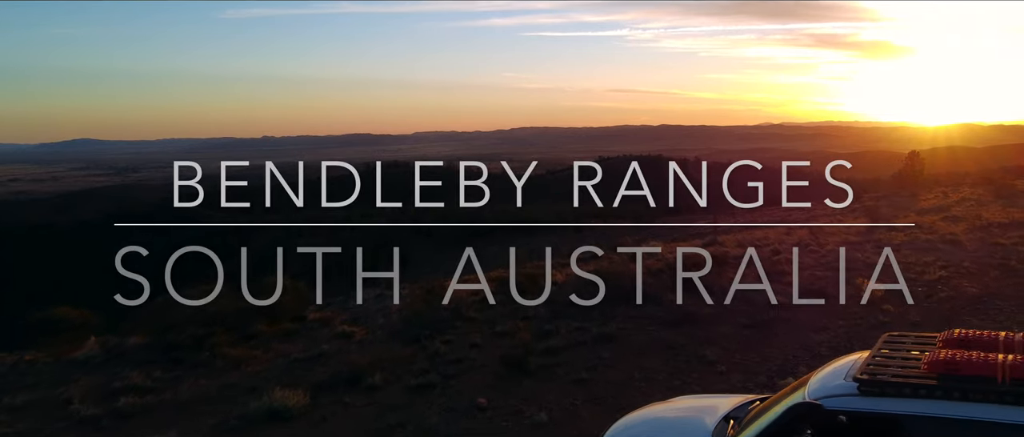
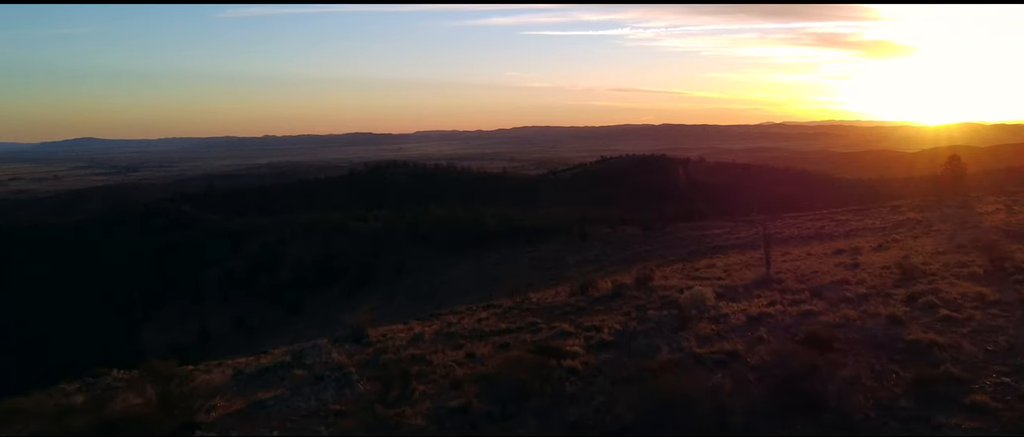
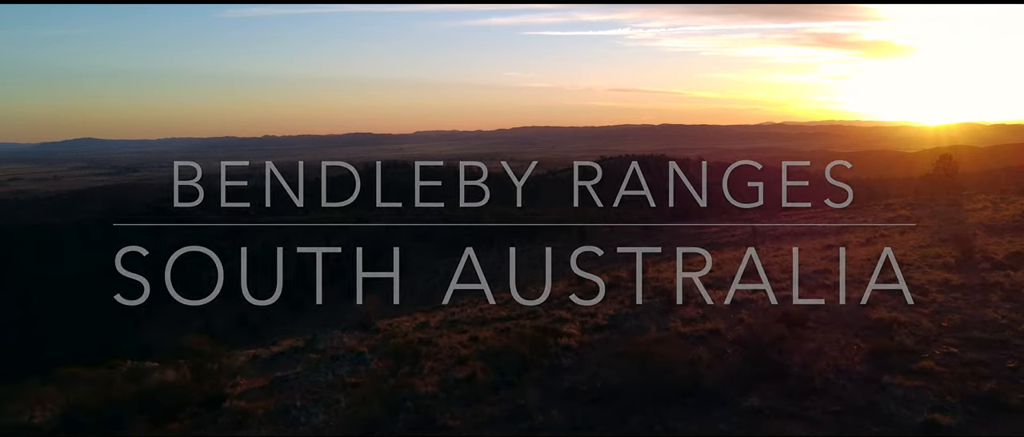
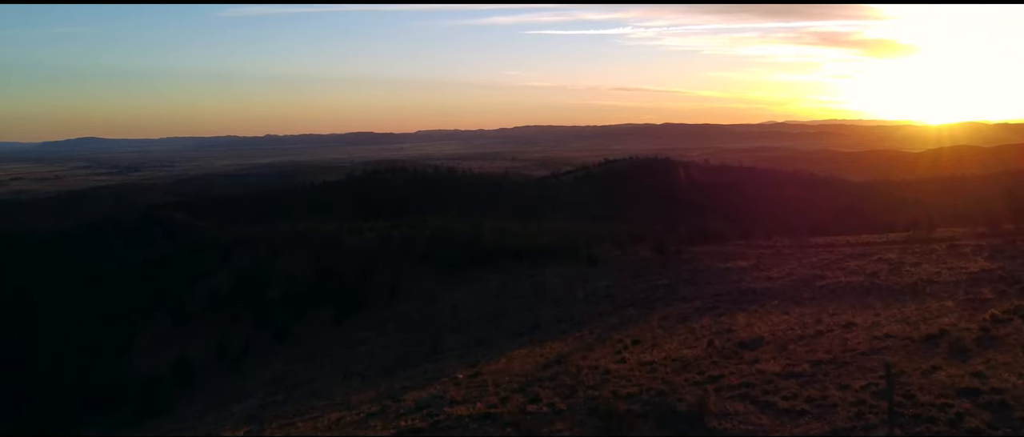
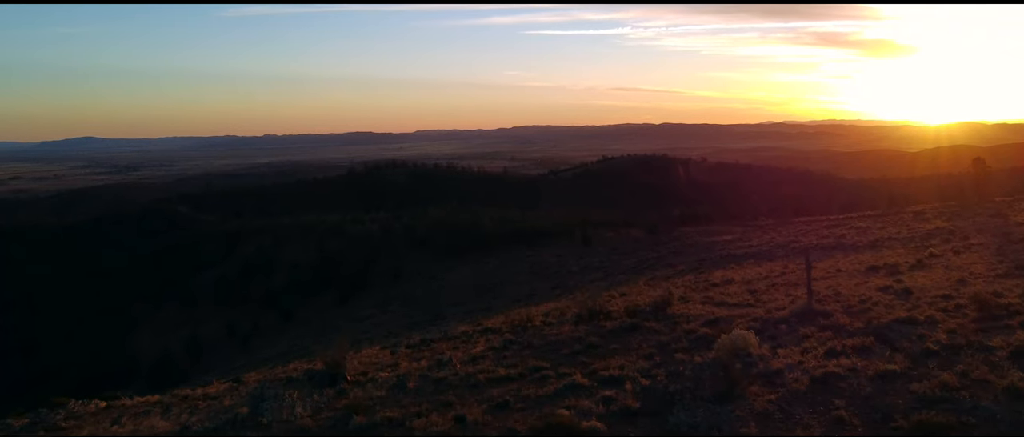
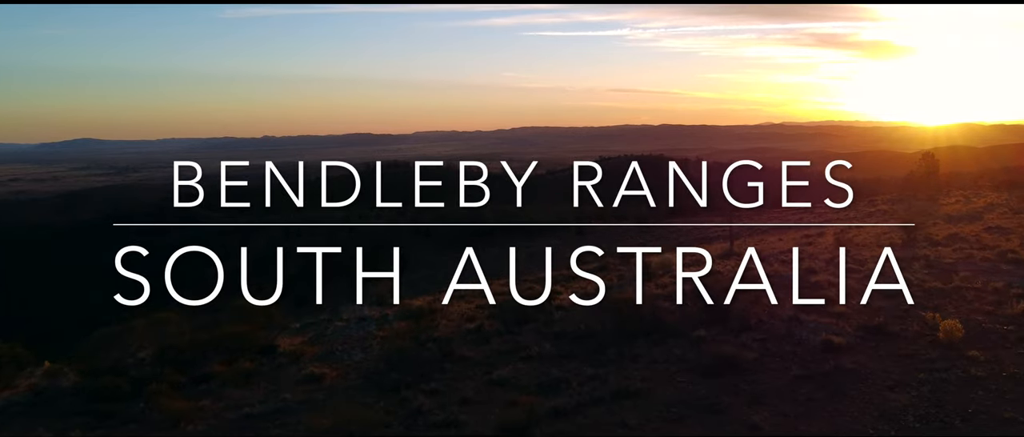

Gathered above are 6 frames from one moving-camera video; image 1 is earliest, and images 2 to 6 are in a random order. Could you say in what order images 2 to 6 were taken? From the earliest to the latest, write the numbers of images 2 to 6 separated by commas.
6, 3, 2, 5, 4
